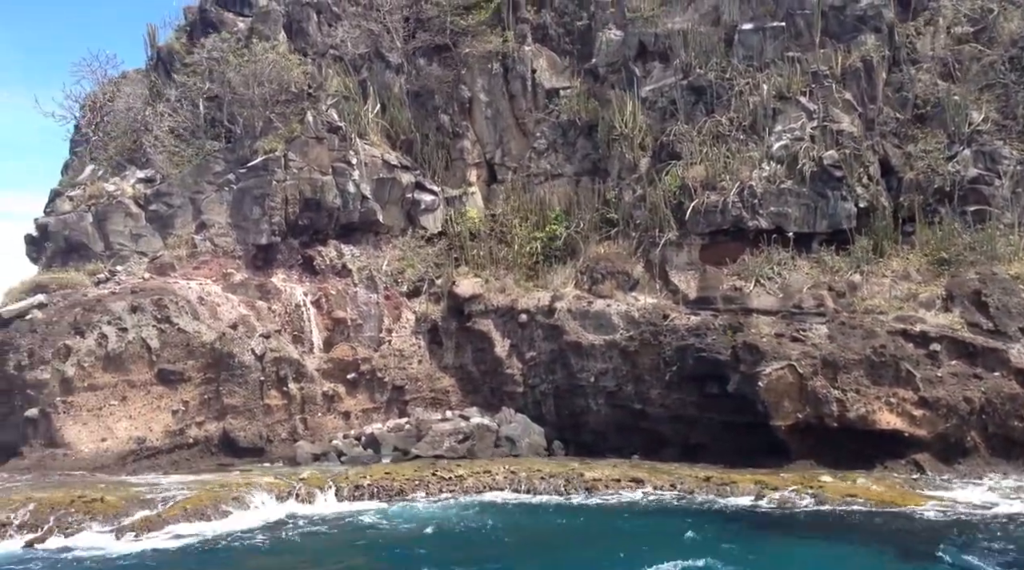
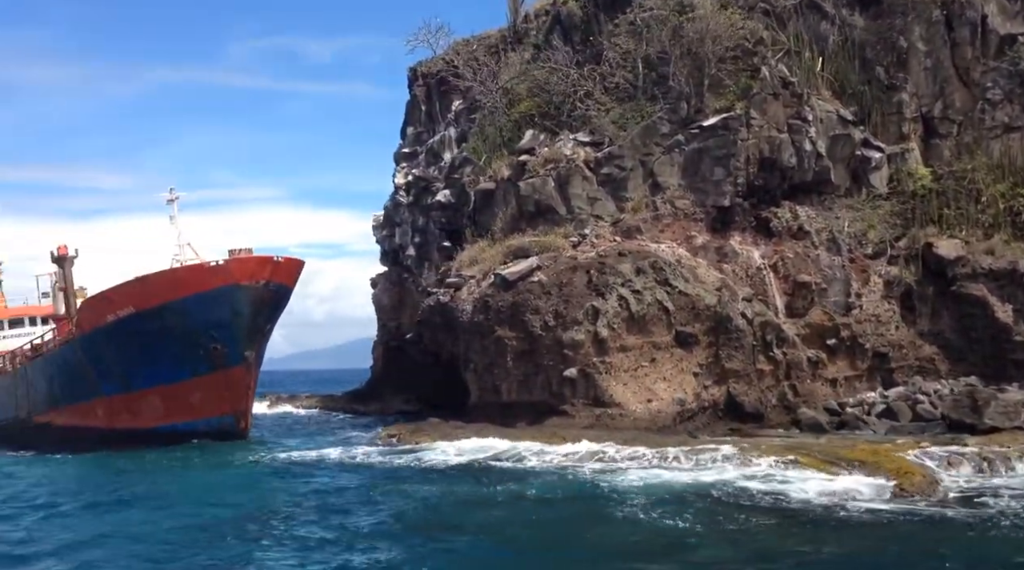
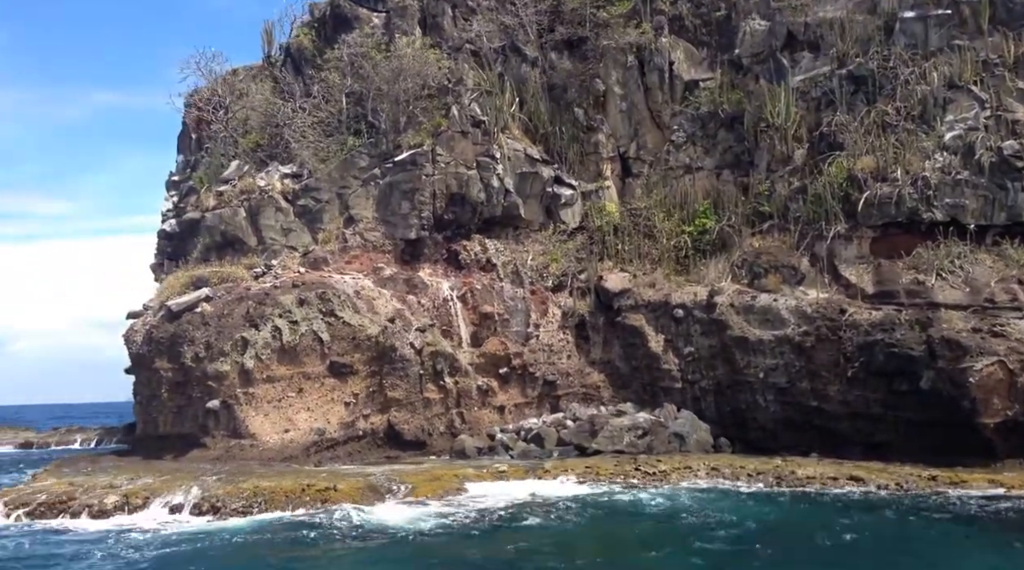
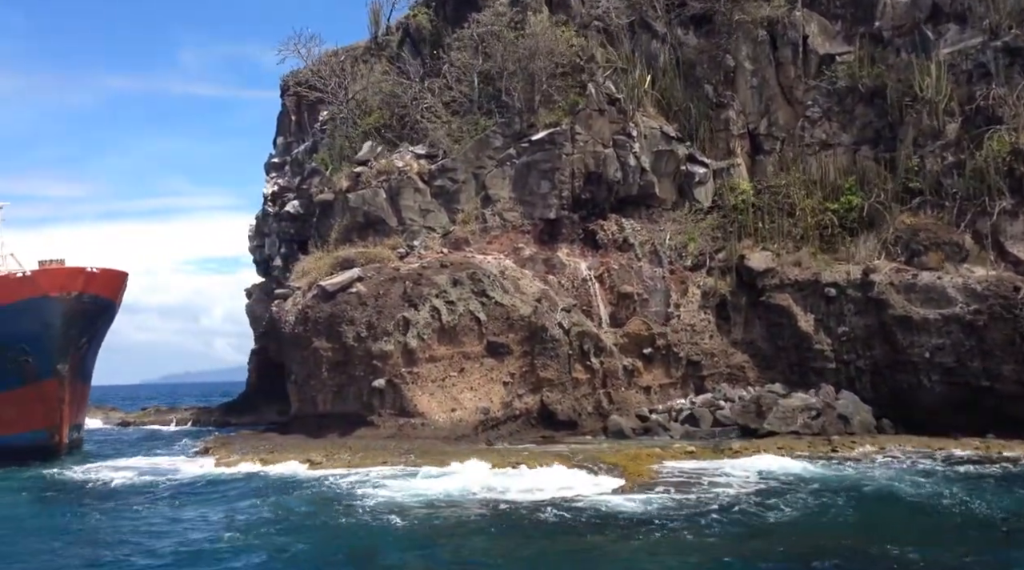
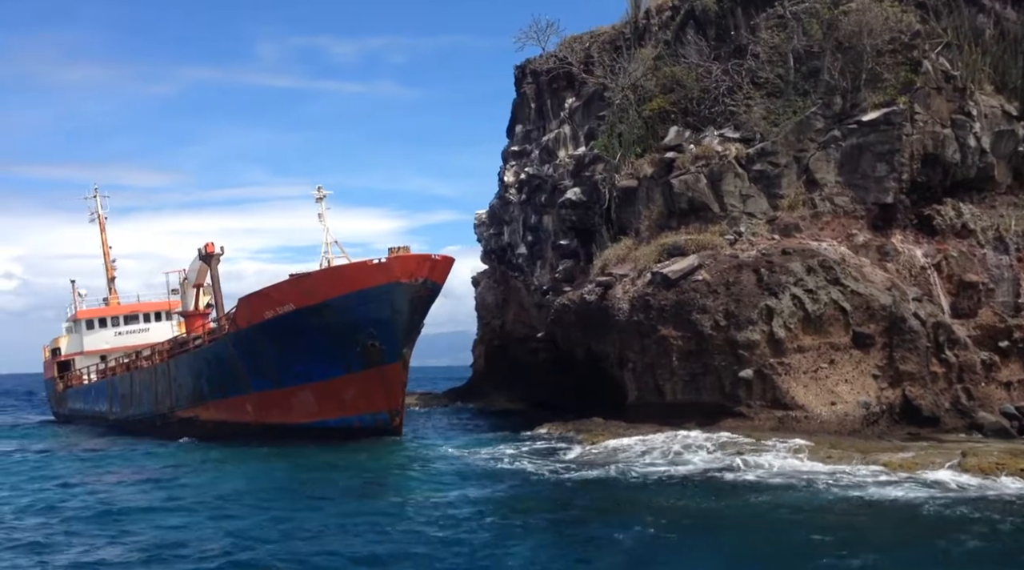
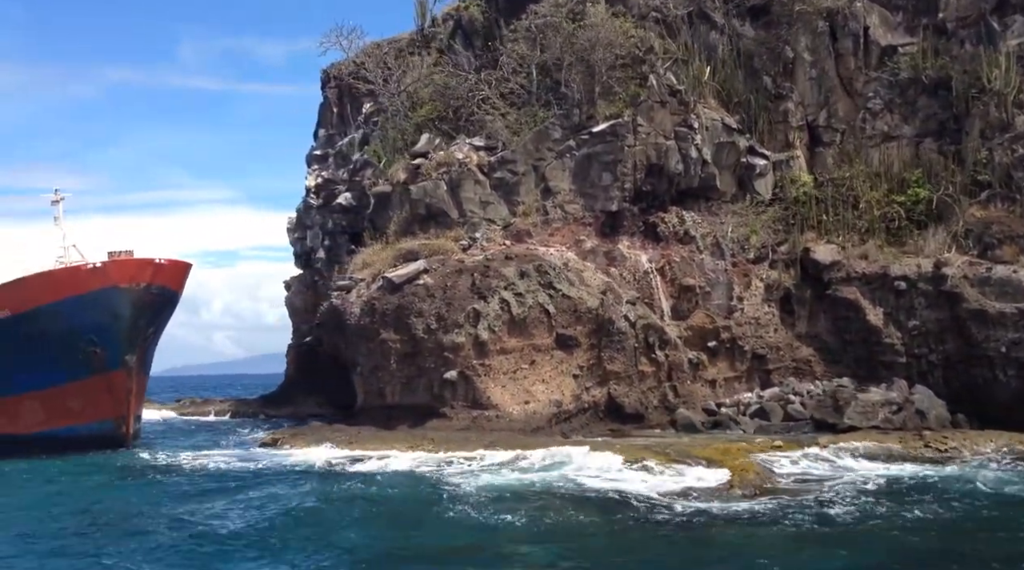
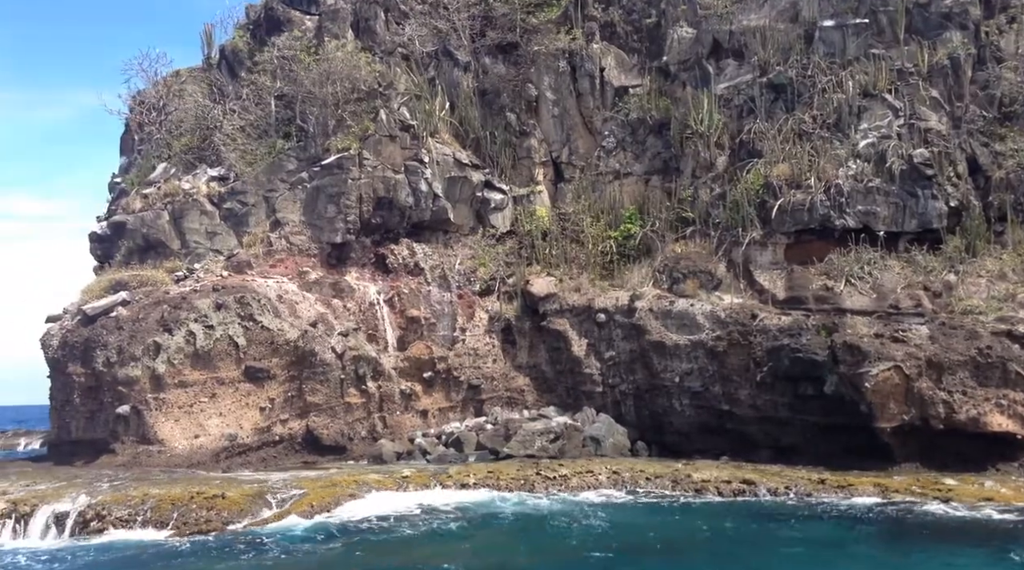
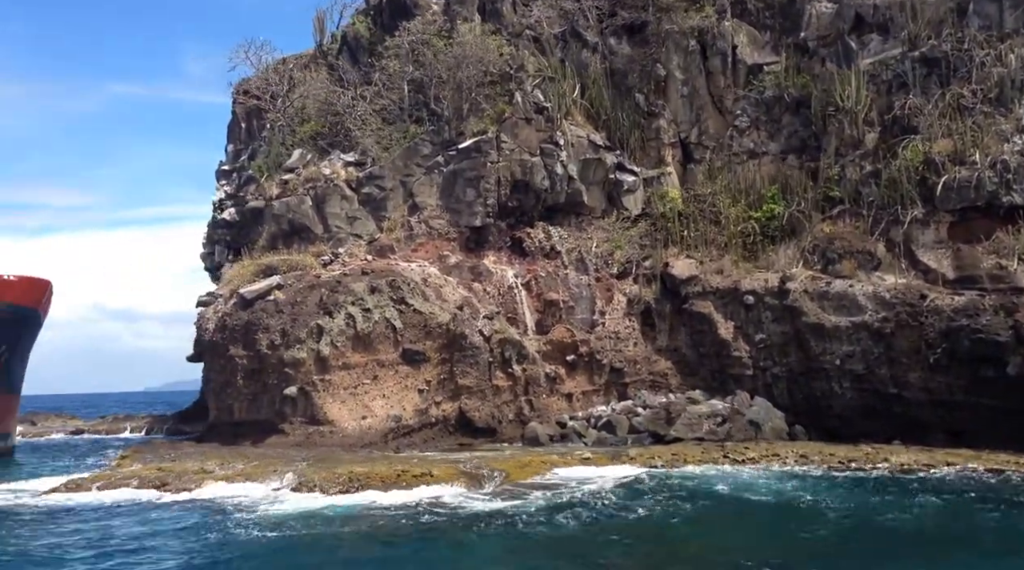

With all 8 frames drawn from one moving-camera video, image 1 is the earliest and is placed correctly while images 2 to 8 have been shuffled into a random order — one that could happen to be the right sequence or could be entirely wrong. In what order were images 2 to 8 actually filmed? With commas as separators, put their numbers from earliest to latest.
7, 3, 8, 4, 6, 2, 5
